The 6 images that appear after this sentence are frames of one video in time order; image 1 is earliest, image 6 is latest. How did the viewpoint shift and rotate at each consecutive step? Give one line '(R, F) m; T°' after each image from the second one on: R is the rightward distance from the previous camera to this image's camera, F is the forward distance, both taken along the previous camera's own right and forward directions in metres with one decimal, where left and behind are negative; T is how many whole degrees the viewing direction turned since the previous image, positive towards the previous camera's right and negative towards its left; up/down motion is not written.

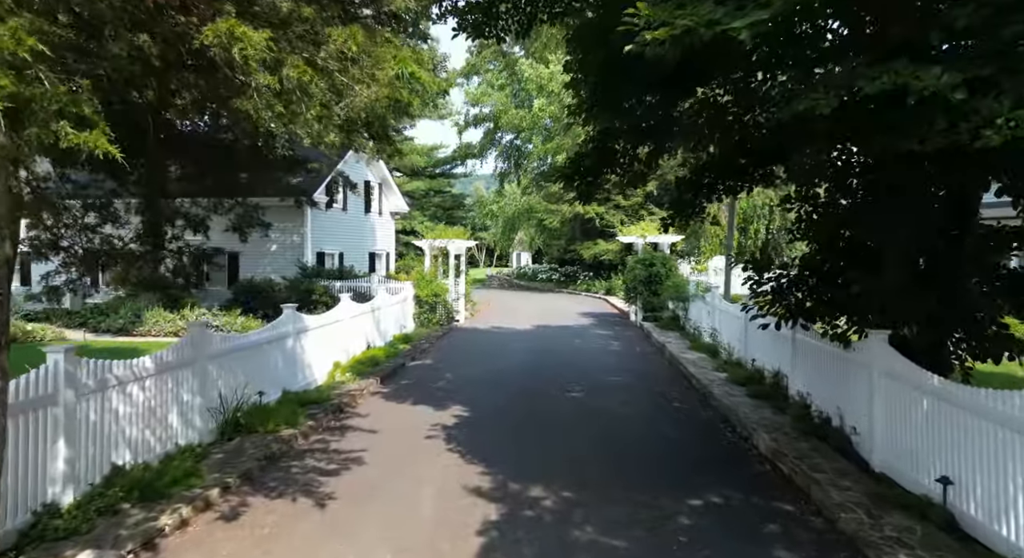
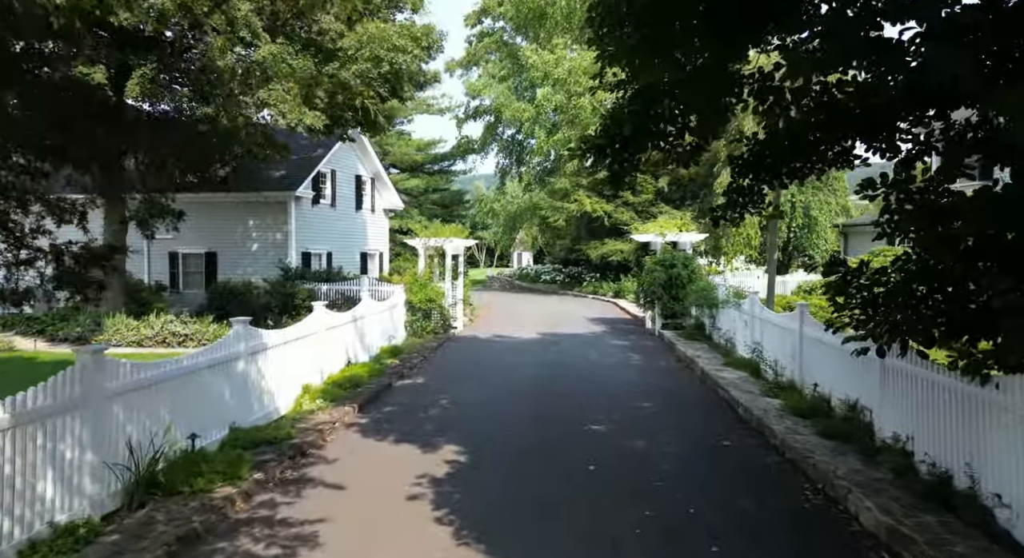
(-0.1, +1.9) m; 0°
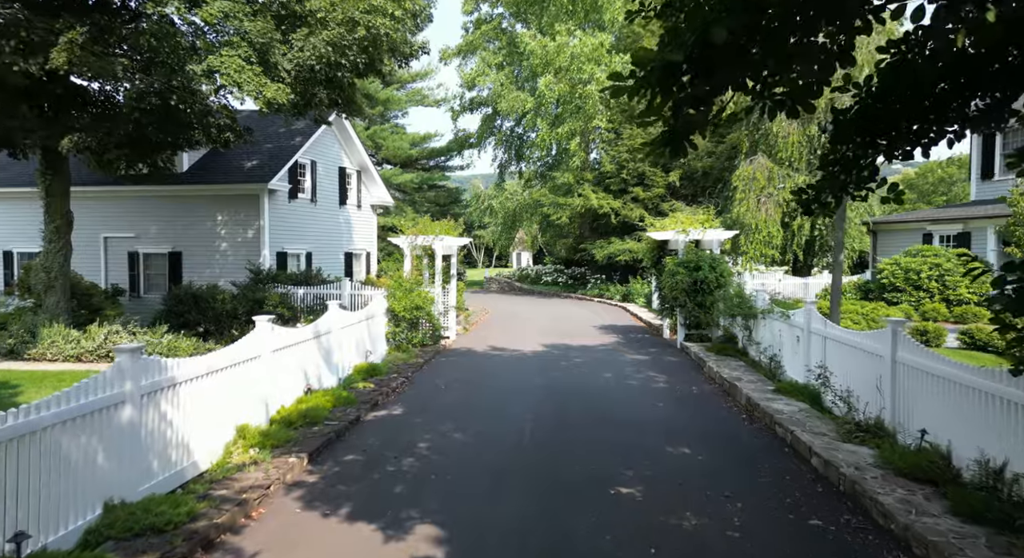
(0.0, +2.2) m; 0°
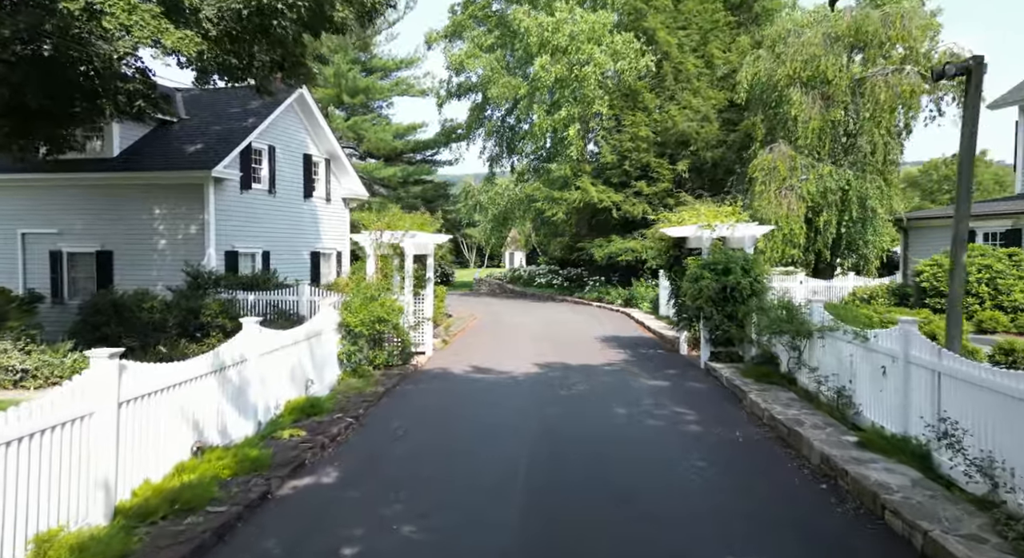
(+0.1, +2.7) m; +1°
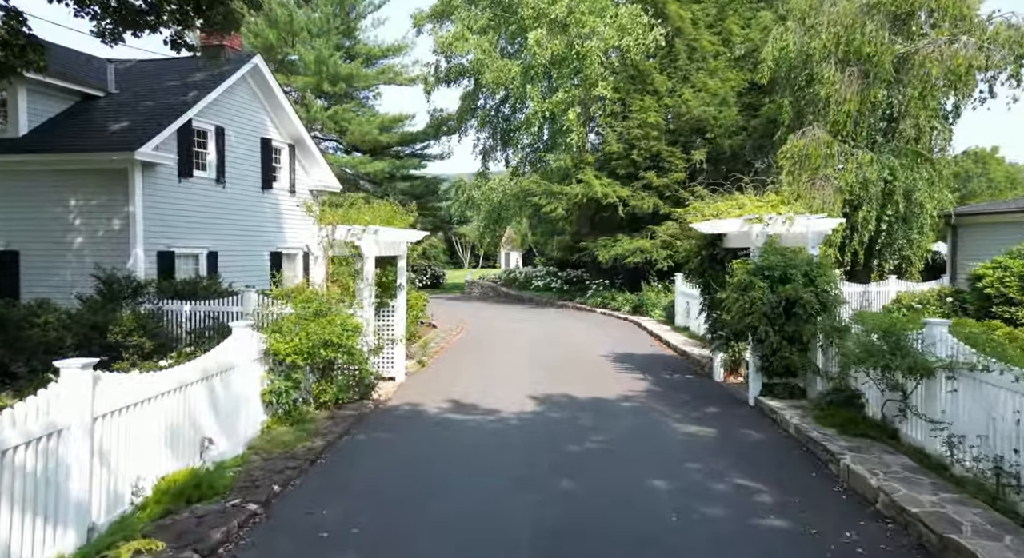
(+0.1, +2.8) m; 0°
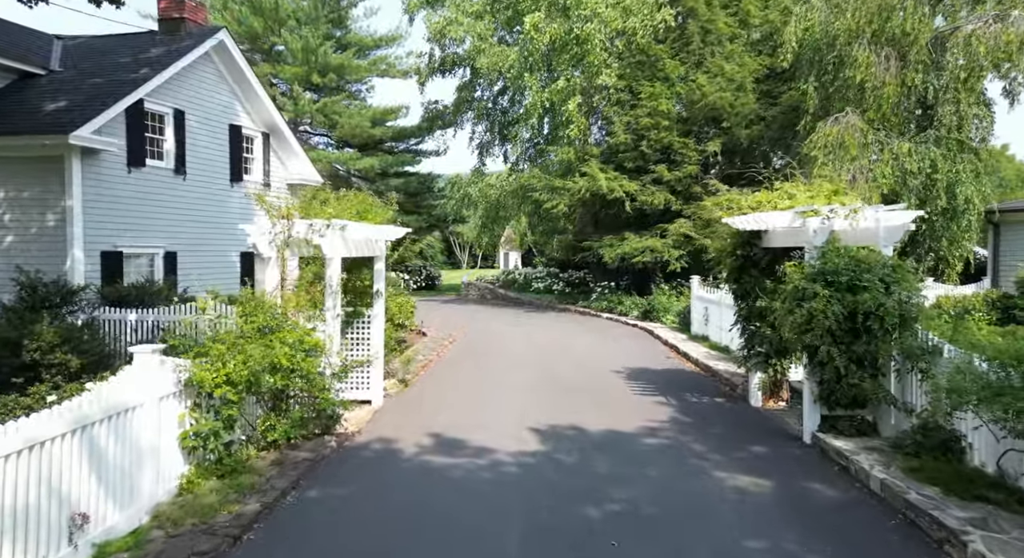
(0.0, +1.8) m; 0°
